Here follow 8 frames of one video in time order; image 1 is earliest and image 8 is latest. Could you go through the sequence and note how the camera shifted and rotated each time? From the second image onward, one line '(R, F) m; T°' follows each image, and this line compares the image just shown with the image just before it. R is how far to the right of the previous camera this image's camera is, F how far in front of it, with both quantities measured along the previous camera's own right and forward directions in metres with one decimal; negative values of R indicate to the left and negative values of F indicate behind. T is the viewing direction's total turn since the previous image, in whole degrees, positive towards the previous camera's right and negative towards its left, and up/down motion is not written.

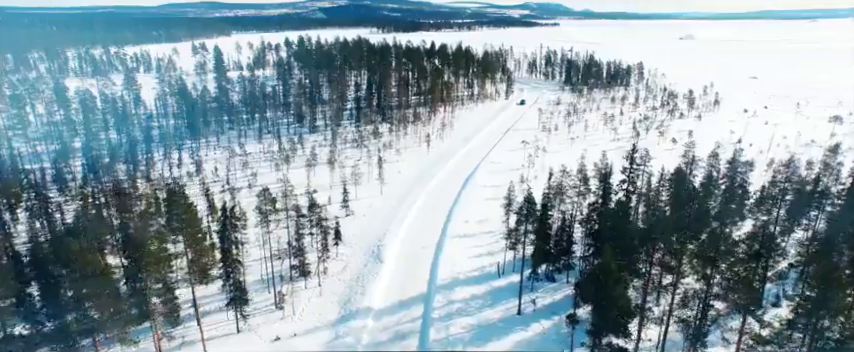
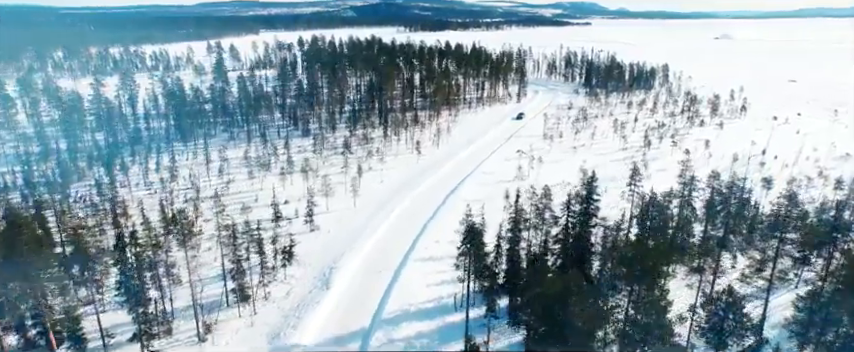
(+4.9, +4.0) m; -4°
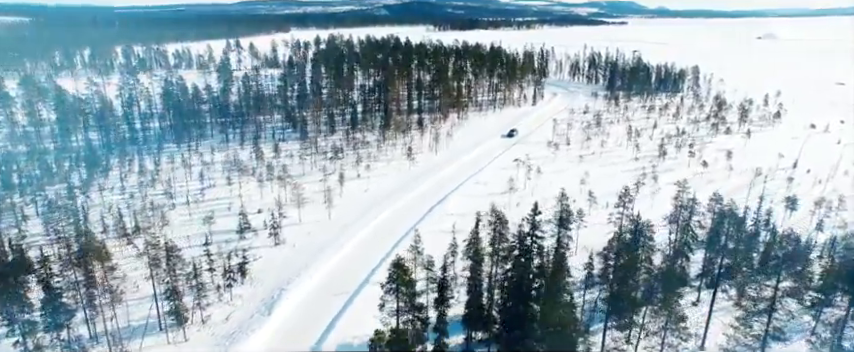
(+4.4, +3.7) m; -4°
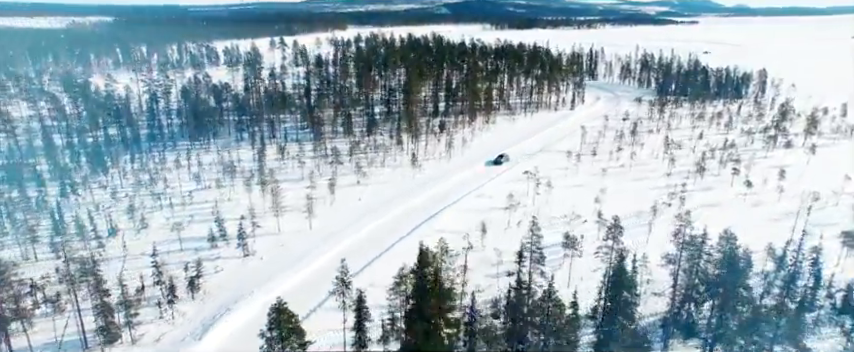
(+5.4, +4.3) m; -7°
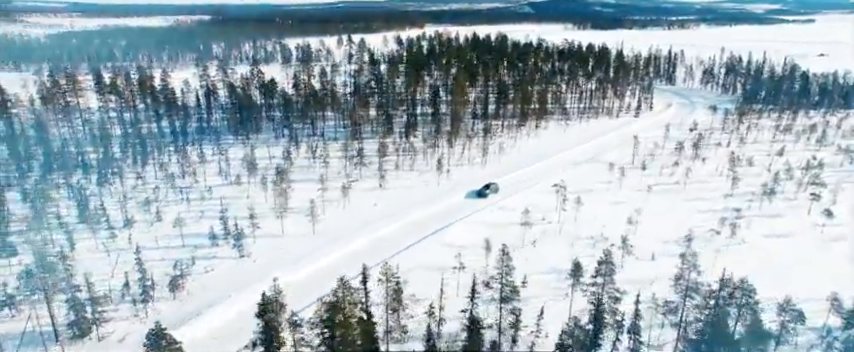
(+5.1, +3.3) m; -9°
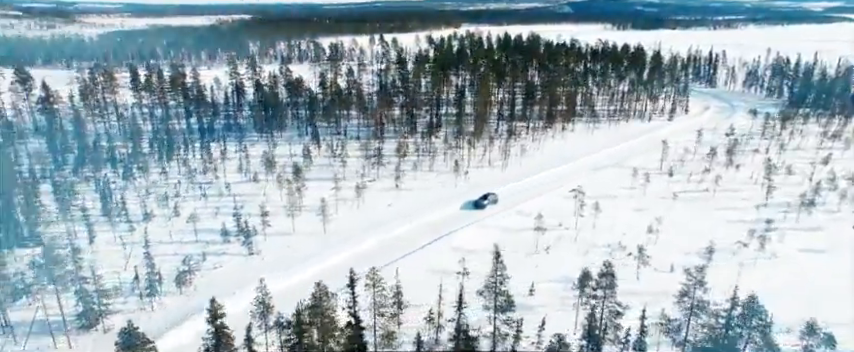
(+1.7, +0.8) m; -4°
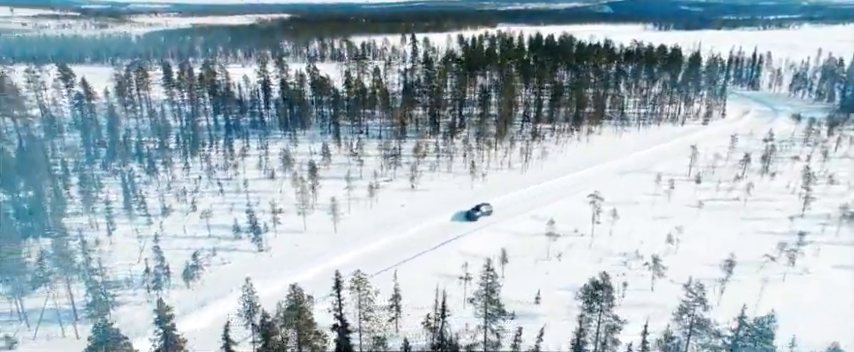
(+1.7, +0.7) m; -4°
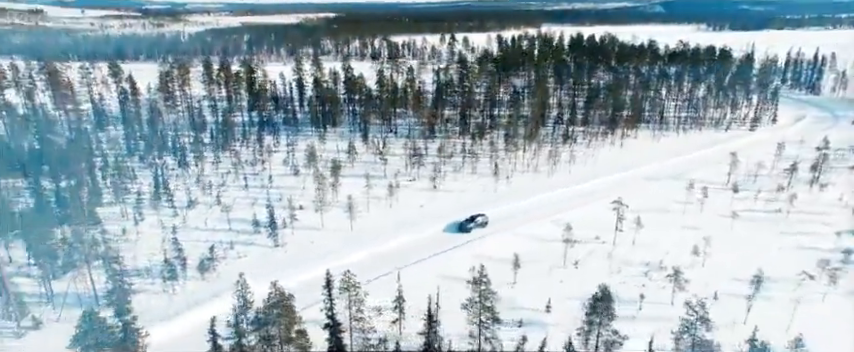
(+1.8, +0.6) m; -5°
